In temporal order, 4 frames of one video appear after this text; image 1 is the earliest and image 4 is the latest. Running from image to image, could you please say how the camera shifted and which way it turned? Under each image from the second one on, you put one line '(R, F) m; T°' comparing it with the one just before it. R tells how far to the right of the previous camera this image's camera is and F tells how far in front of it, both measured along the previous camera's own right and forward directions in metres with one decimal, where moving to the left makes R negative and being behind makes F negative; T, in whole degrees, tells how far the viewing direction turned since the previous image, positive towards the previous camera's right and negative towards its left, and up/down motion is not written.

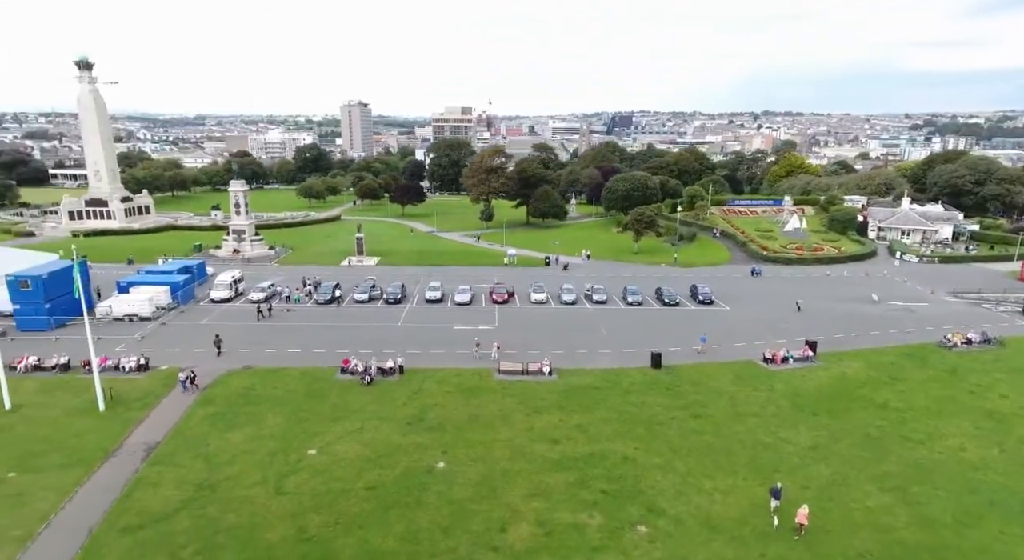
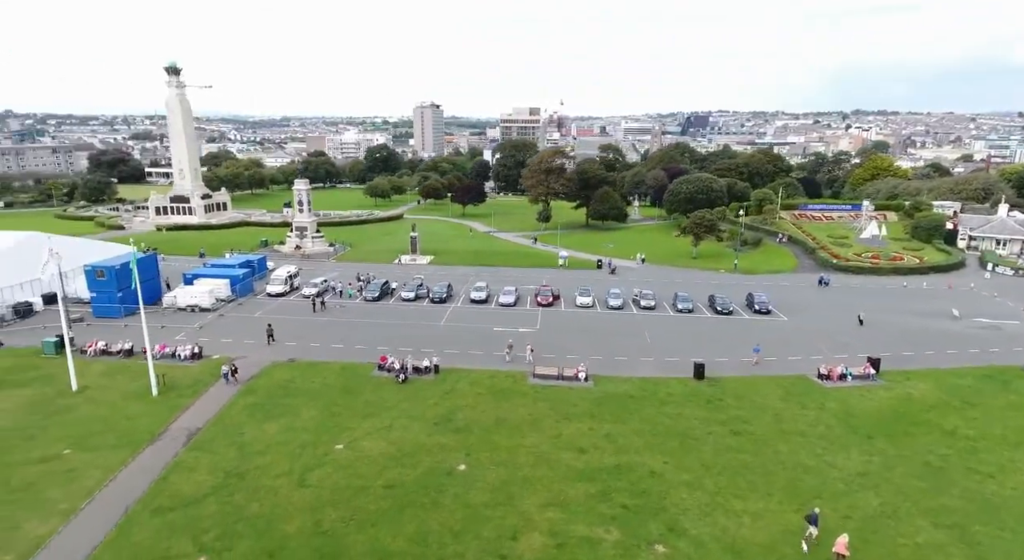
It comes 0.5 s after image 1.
(+1.9, +0.5) m; -7°
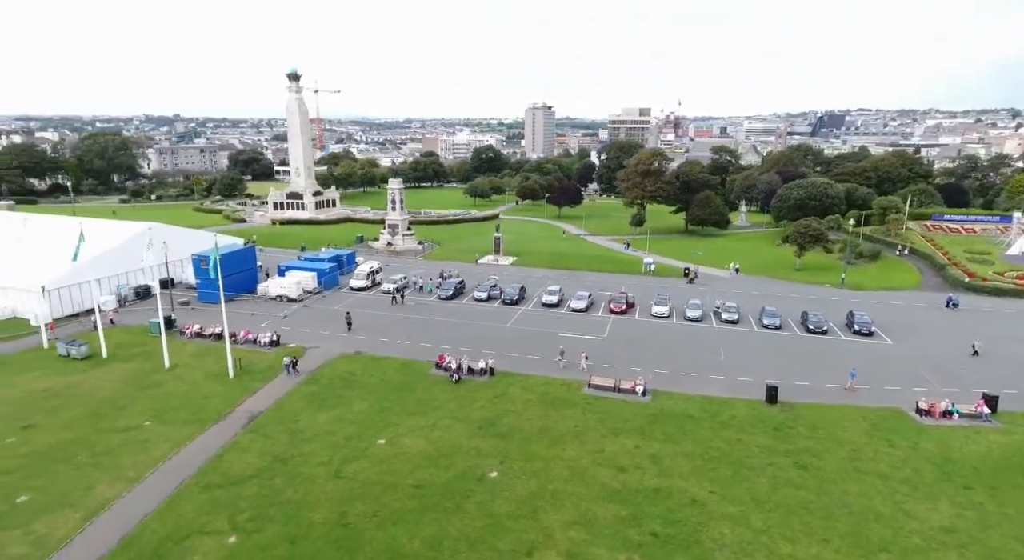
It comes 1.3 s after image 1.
(+3.0, +1.0) m; -11°
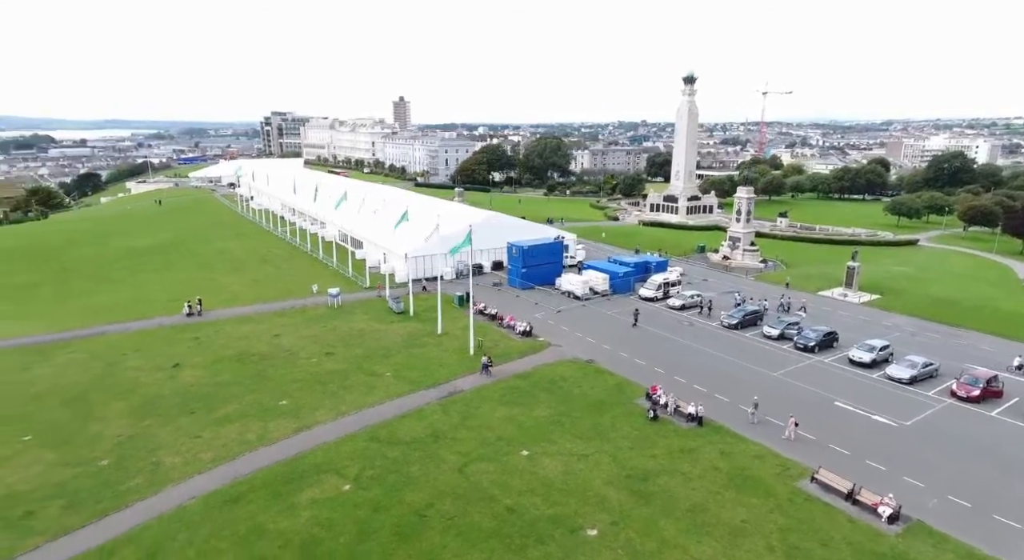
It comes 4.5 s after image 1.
(+9.9, +7.0) m; -41°
